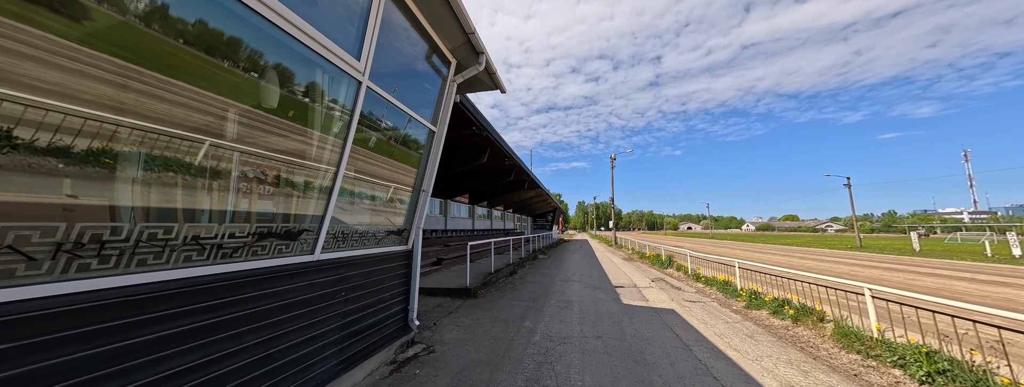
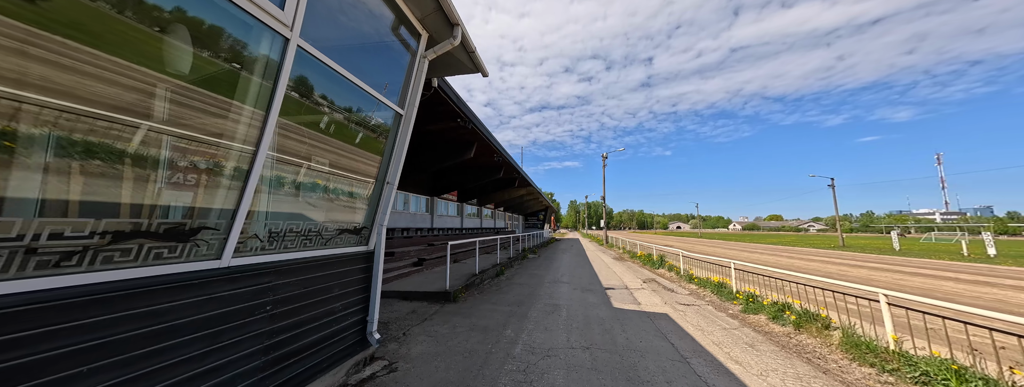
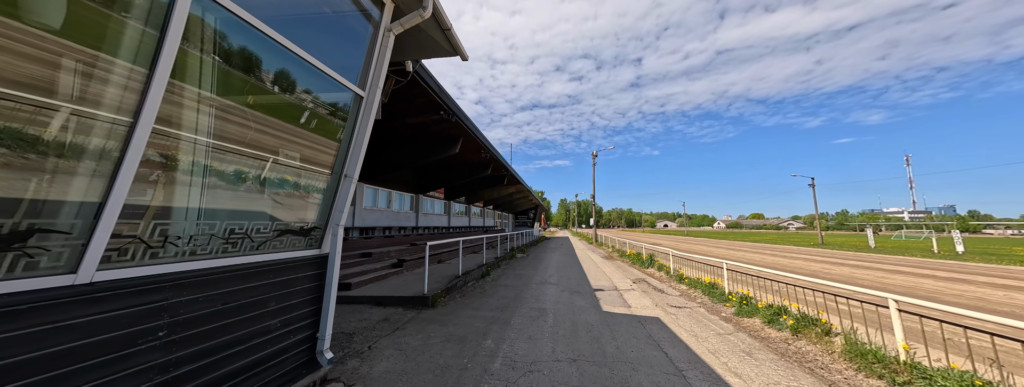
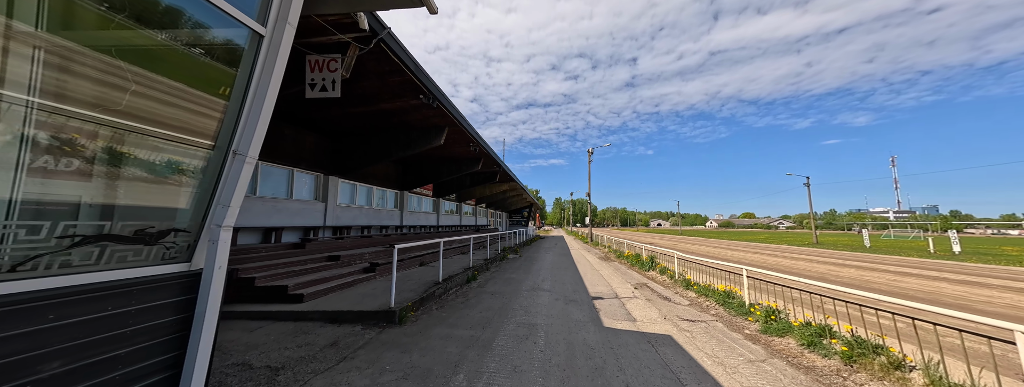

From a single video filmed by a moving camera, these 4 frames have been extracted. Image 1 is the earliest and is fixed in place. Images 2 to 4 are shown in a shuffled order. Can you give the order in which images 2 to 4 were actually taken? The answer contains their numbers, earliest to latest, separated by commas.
2, 3, 4
